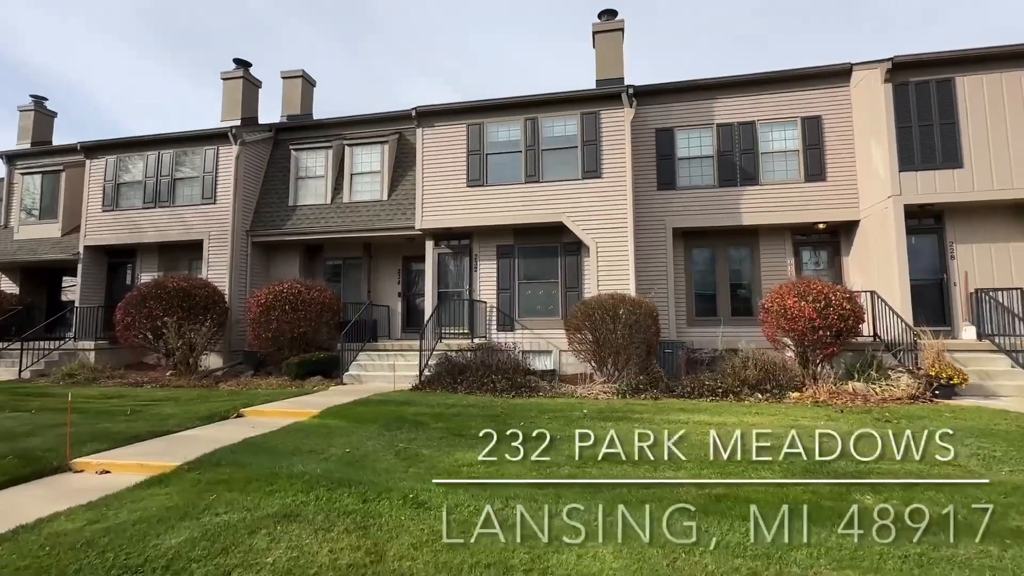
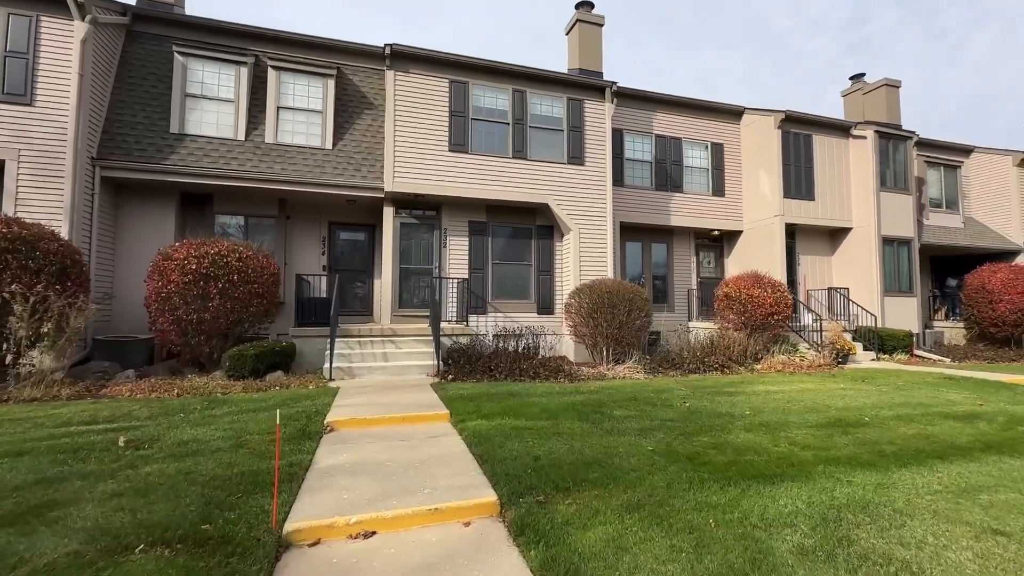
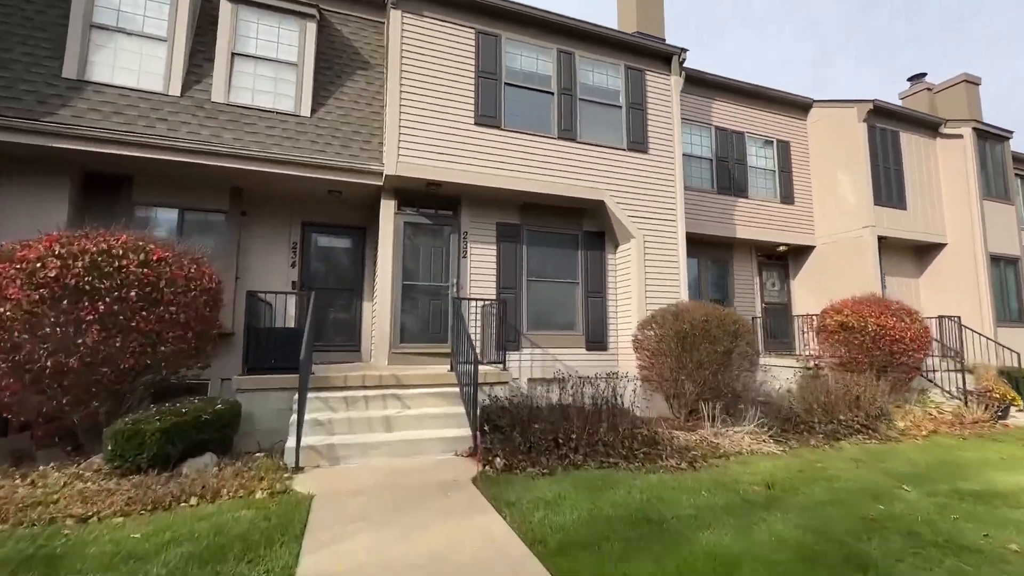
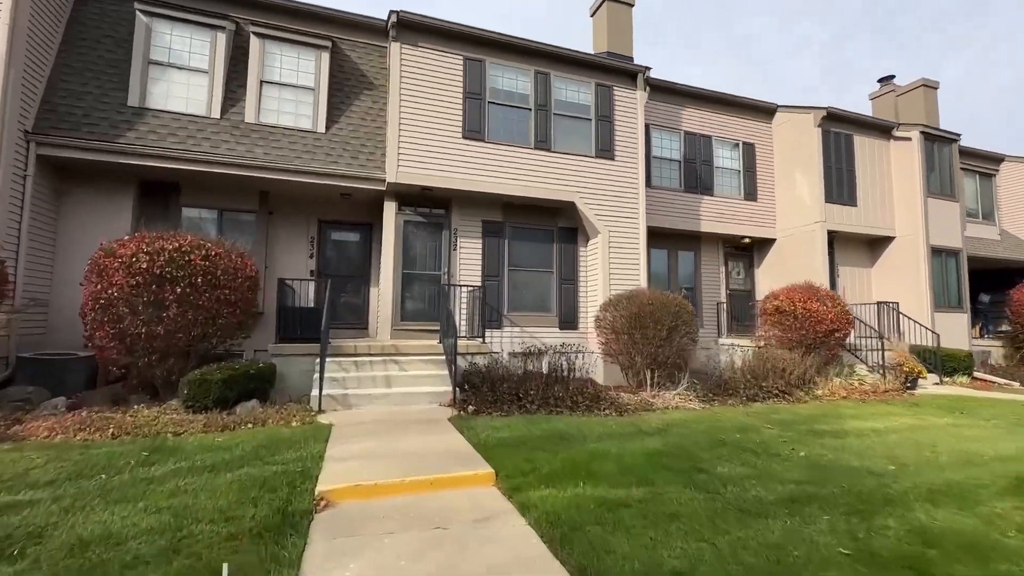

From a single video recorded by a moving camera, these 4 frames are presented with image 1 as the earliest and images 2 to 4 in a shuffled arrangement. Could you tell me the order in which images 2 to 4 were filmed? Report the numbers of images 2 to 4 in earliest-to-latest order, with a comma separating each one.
2, 4, 3
